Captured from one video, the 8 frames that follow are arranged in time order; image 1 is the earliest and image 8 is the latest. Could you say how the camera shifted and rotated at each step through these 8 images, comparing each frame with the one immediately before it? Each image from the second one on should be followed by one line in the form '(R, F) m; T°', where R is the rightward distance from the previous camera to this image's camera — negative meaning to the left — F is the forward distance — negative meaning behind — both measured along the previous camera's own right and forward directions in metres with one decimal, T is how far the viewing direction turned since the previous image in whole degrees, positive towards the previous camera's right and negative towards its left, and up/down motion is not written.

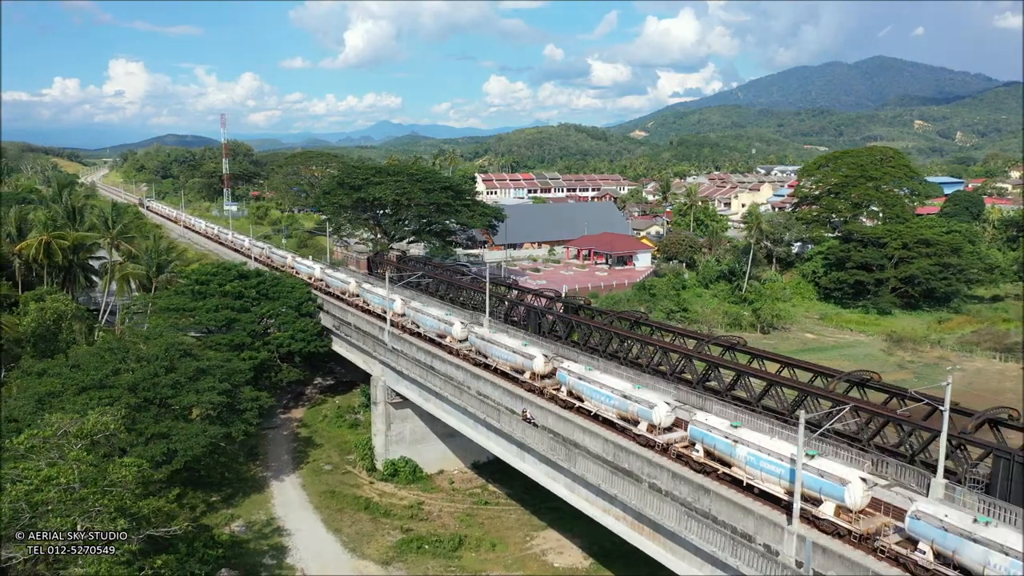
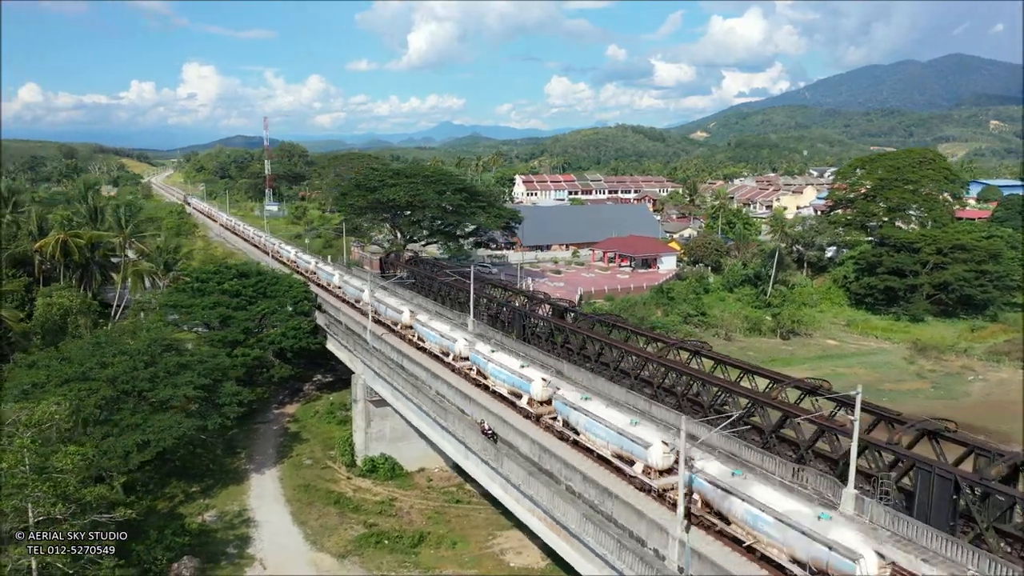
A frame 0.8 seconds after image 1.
(+2.5, -0.1) m; -4°
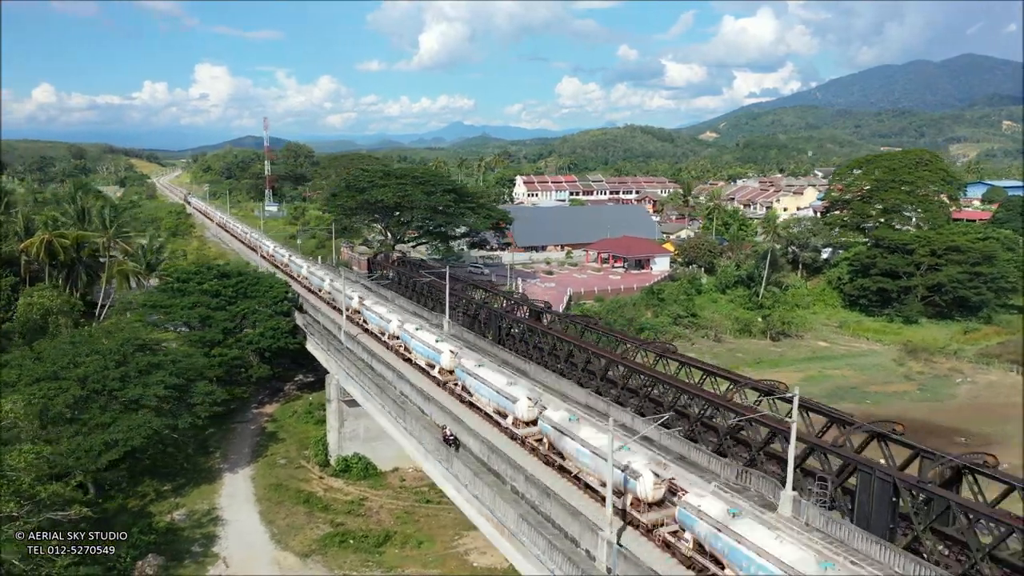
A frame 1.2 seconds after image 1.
(+1.2, -0.1) m; -1°
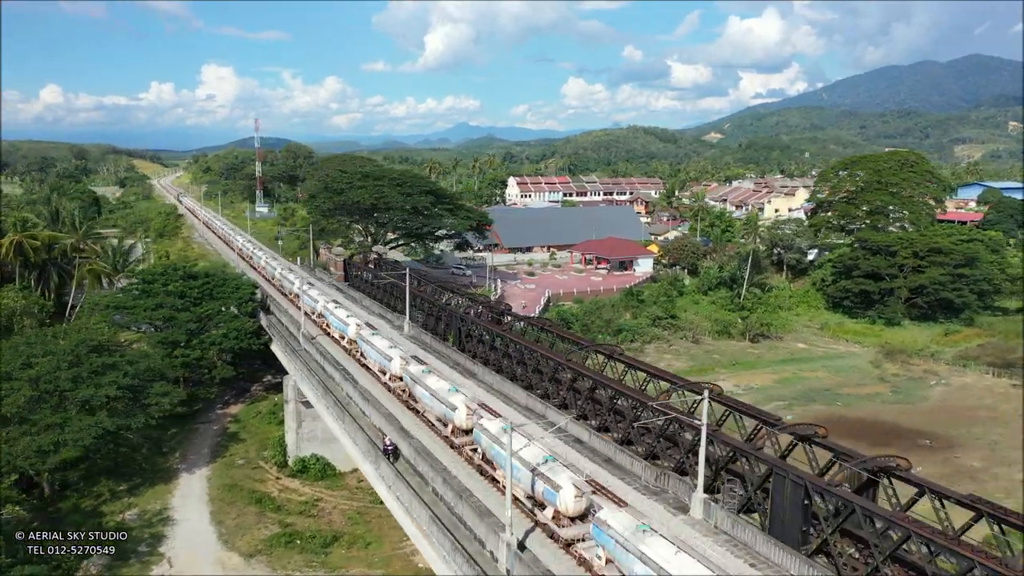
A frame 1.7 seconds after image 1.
(+1.6, -0.1) m; 0°
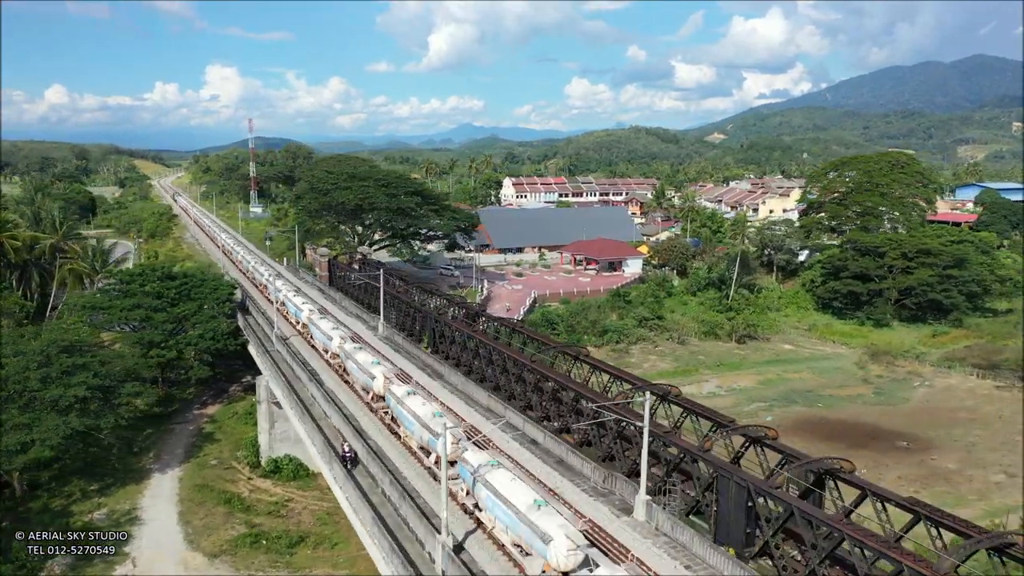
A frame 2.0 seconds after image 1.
(+1.1, 0.0) m; 0°
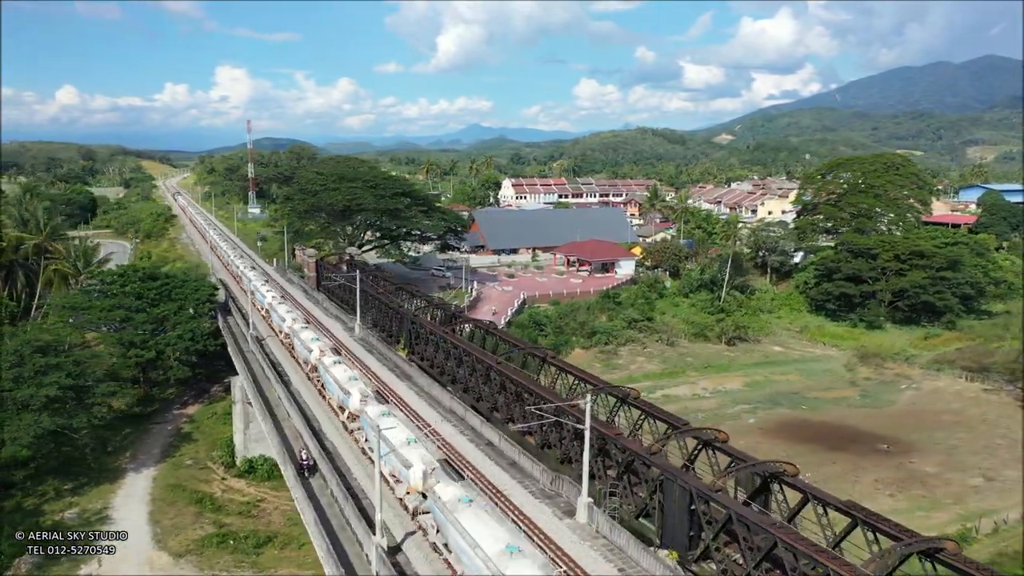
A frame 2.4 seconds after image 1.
(+1.2, 0.0) m; -1°
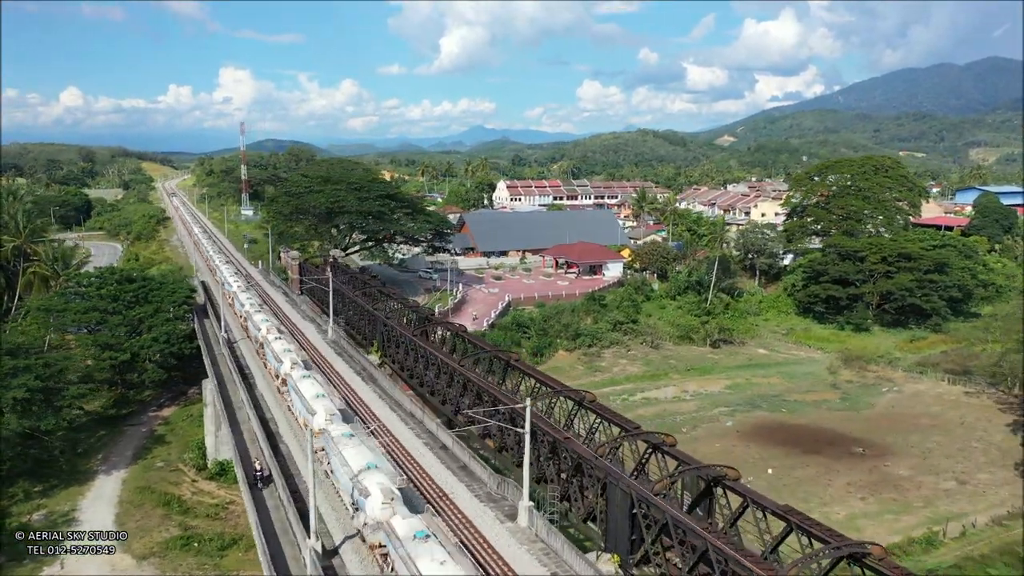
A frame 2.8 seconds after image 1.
(+1.1, -0.1) m; 0°
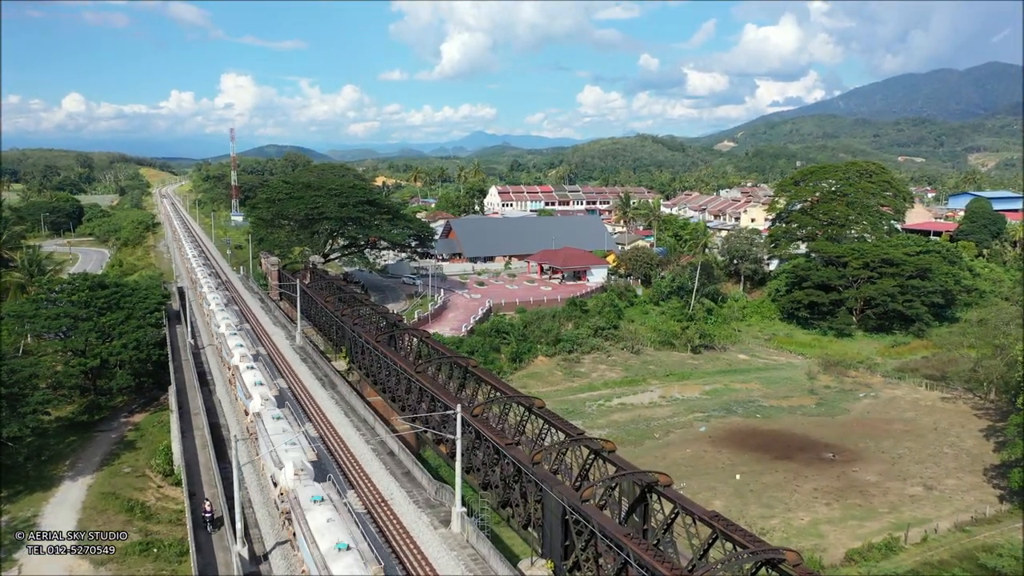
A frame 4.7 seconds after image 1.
(+1.2, -0.1) m; 0°
